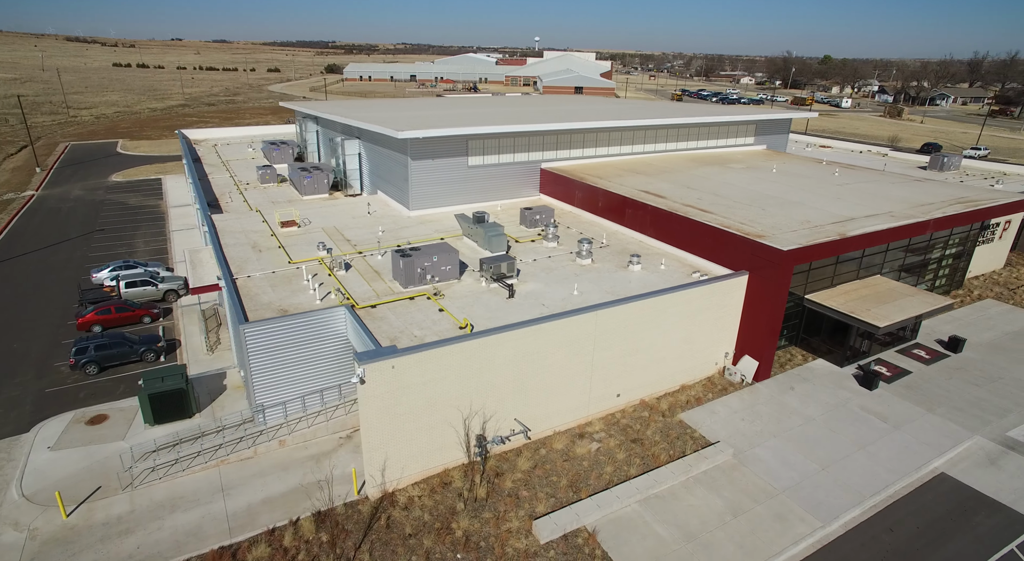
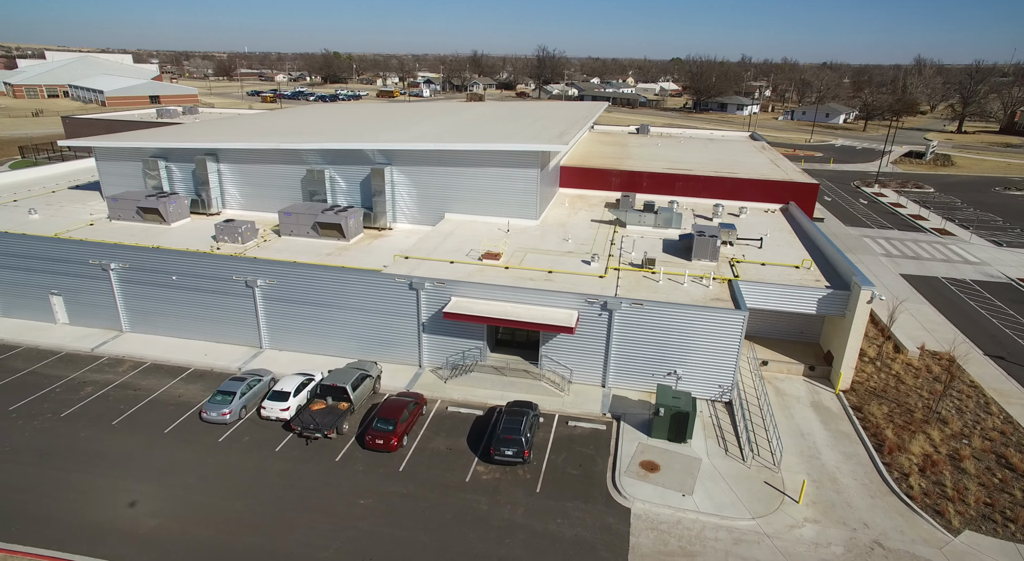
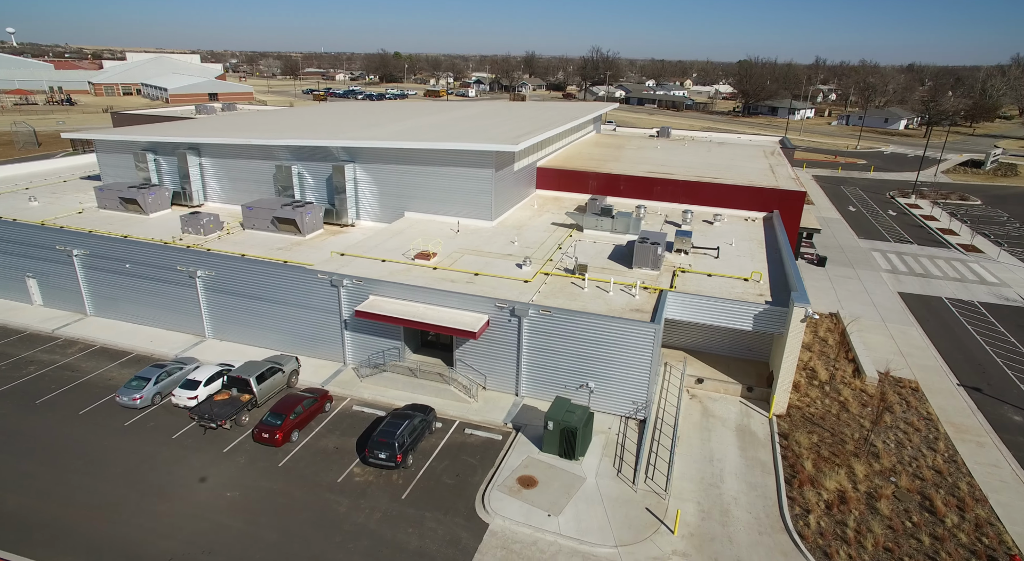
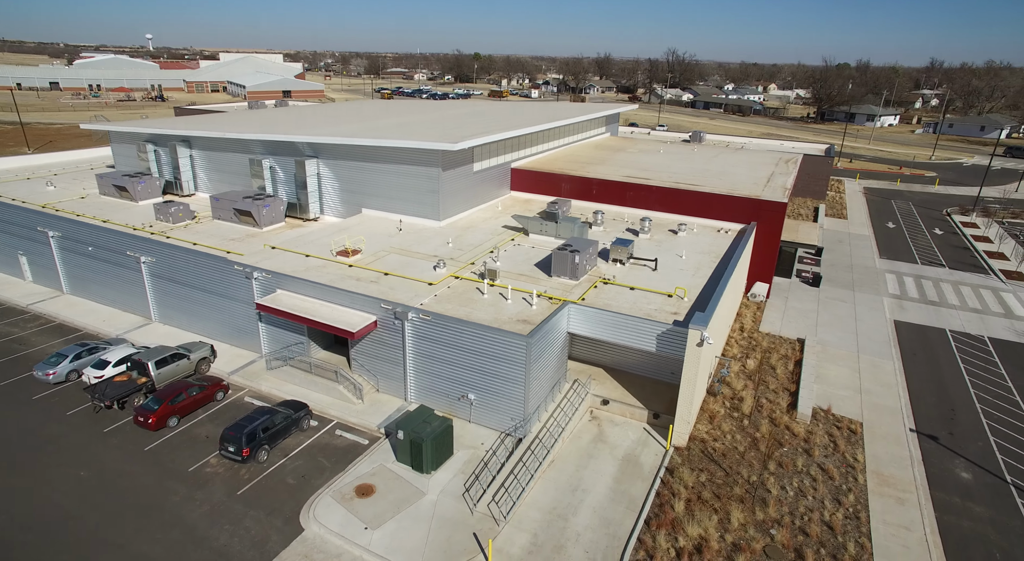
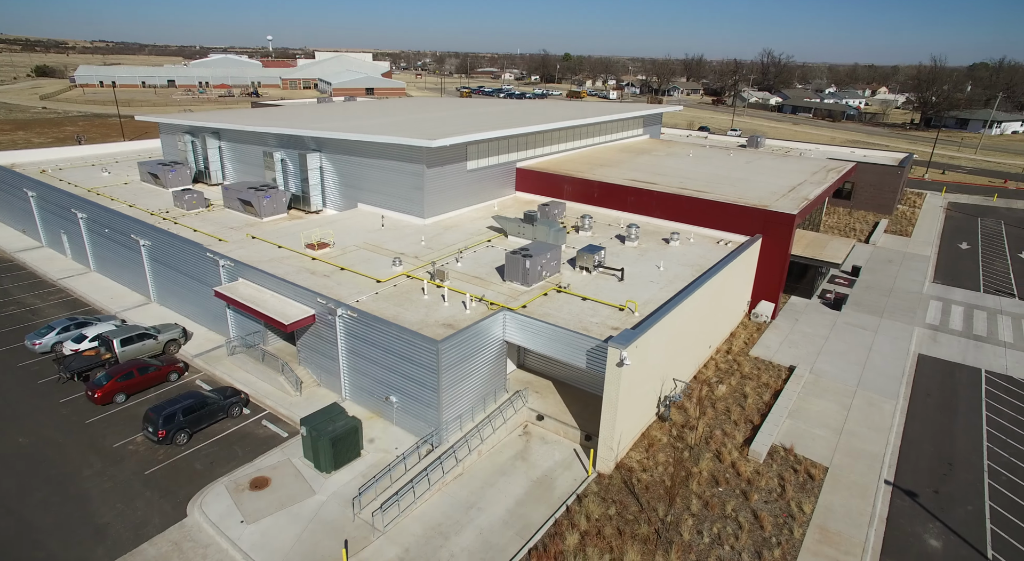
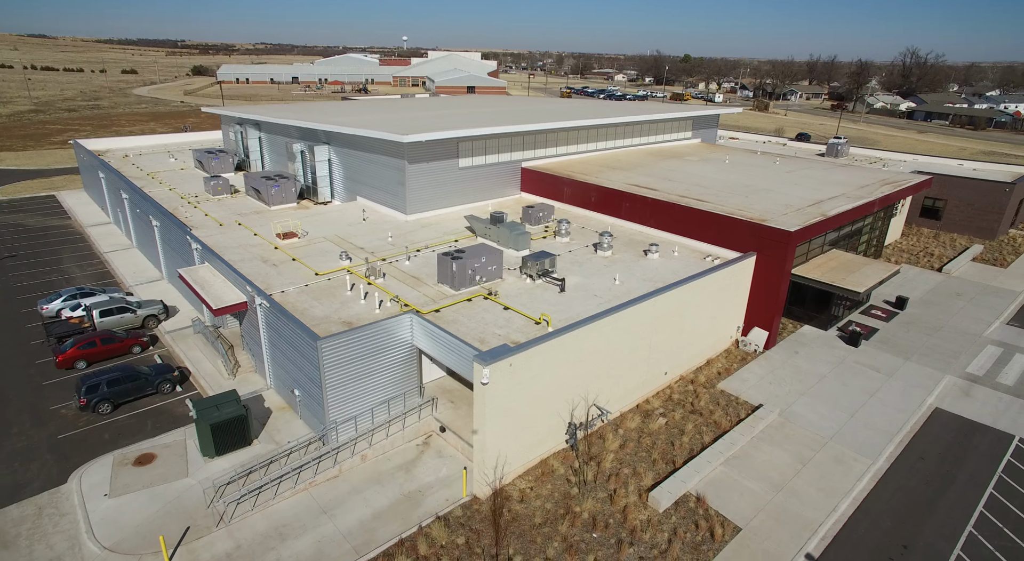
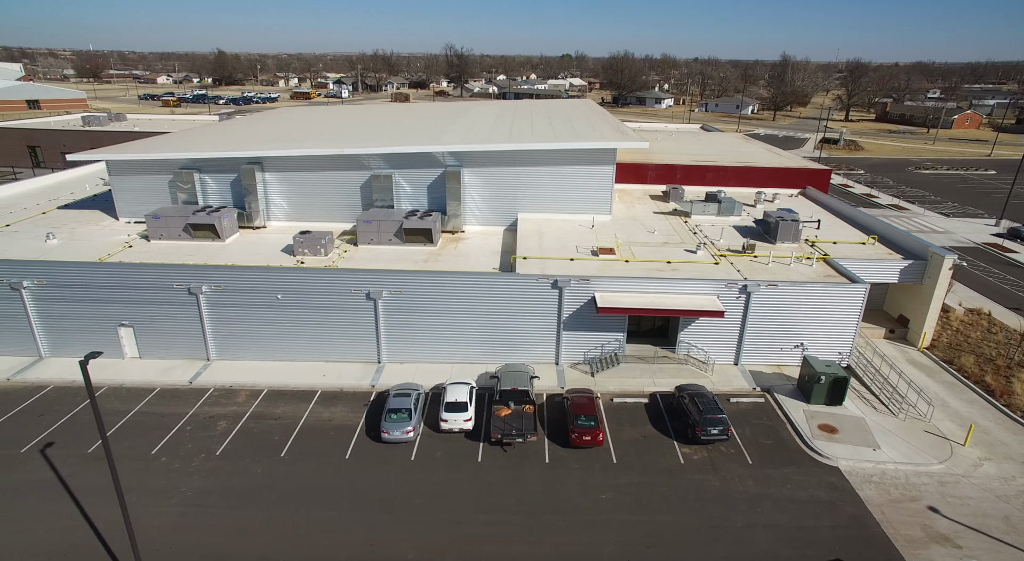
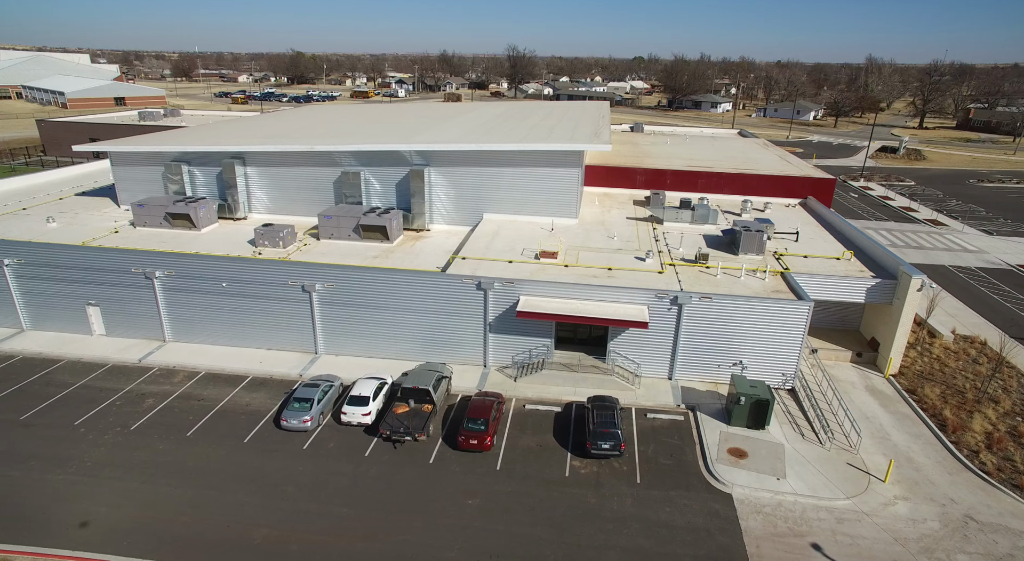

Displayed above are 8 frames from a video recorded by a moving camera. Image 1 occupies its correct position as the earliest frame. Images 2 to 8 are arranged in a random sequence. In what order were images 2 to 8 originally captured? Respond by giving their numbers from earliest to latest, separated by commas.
6, 5, 4, 3, 2, 8, 7
